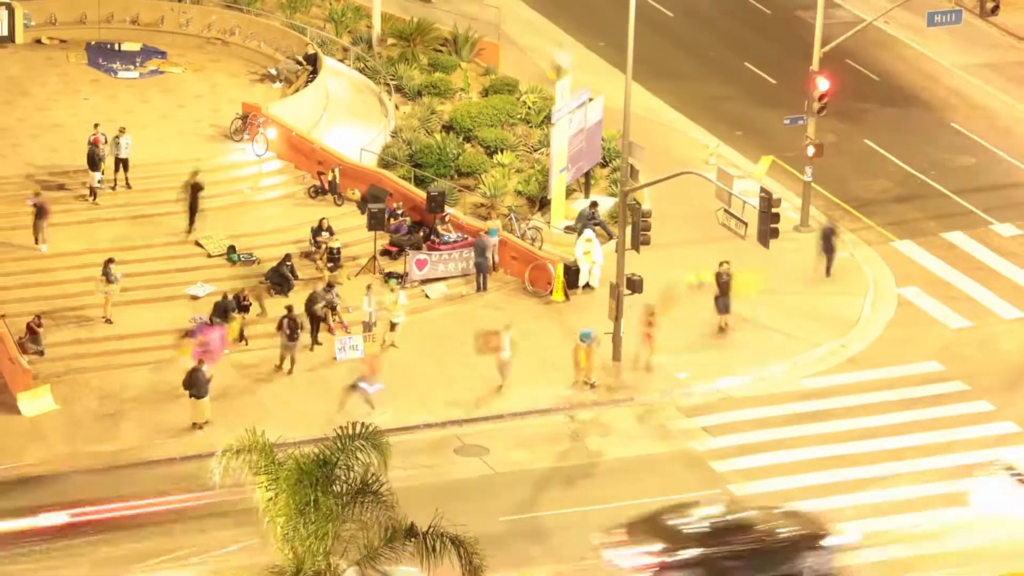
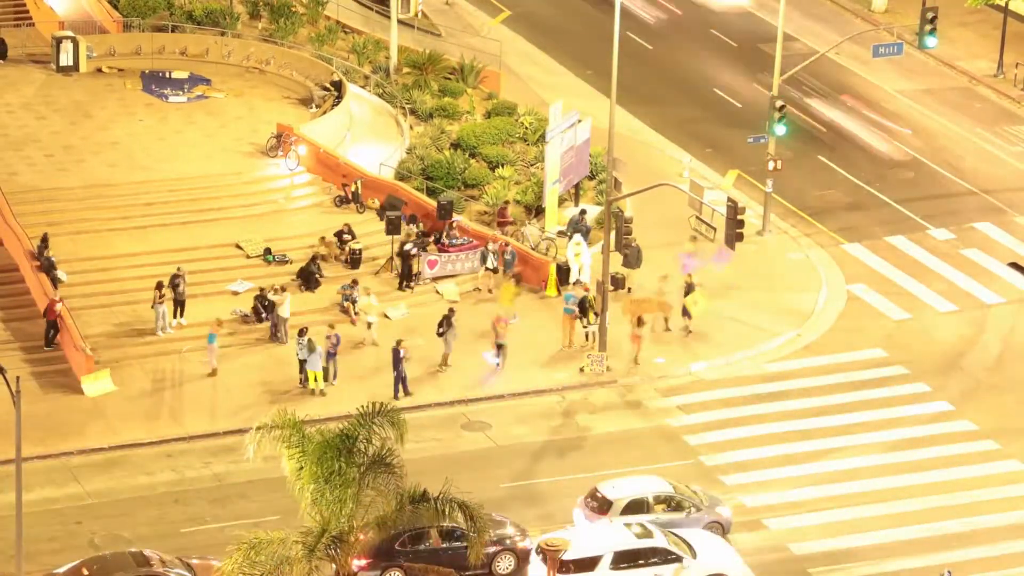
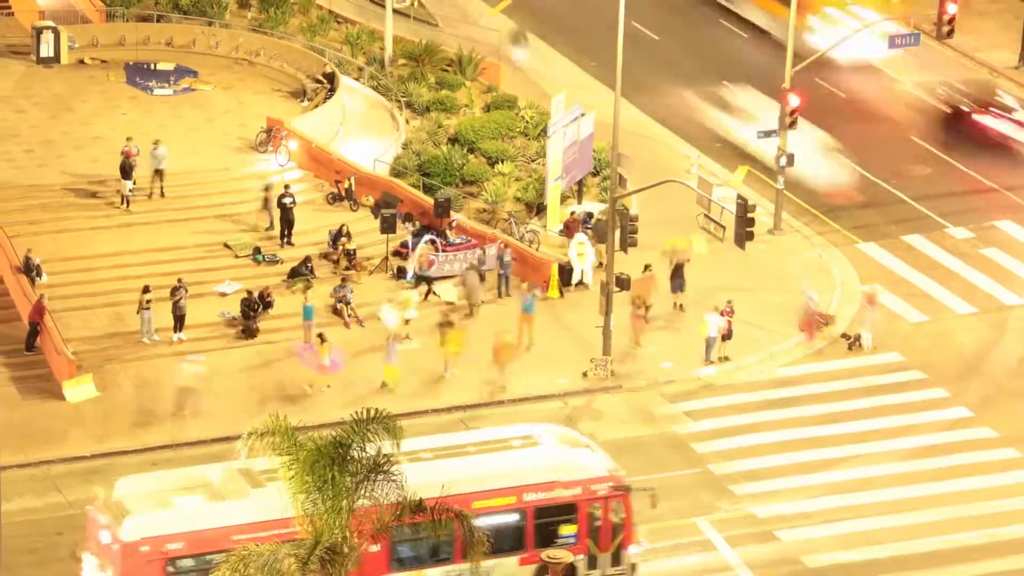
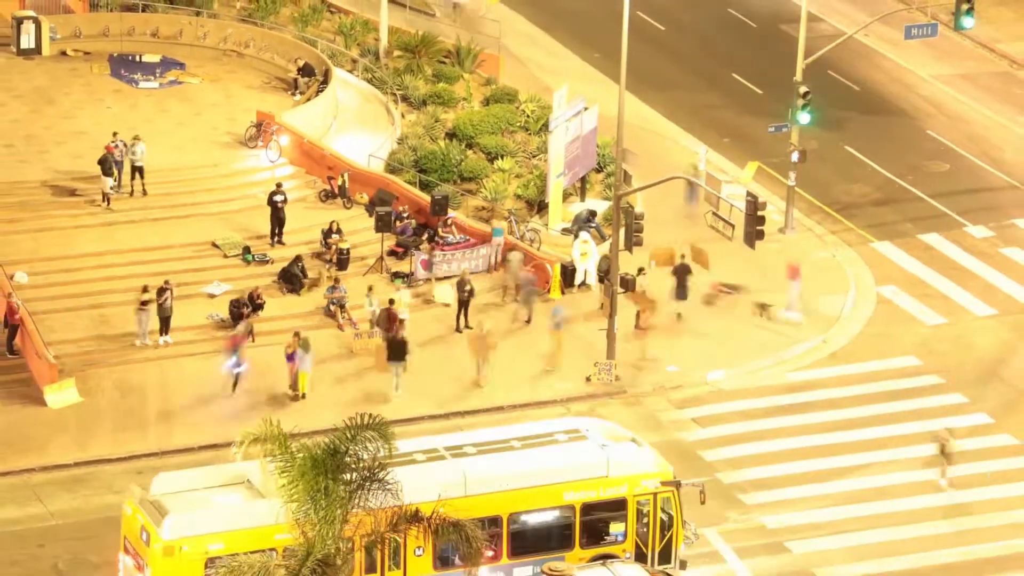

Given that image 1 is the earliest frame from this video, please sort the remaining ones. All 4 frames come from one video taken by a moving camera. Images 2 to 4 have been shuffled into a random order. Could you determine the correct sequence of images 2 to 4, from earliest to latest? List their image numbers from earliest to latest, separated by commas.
4, 3, 2
